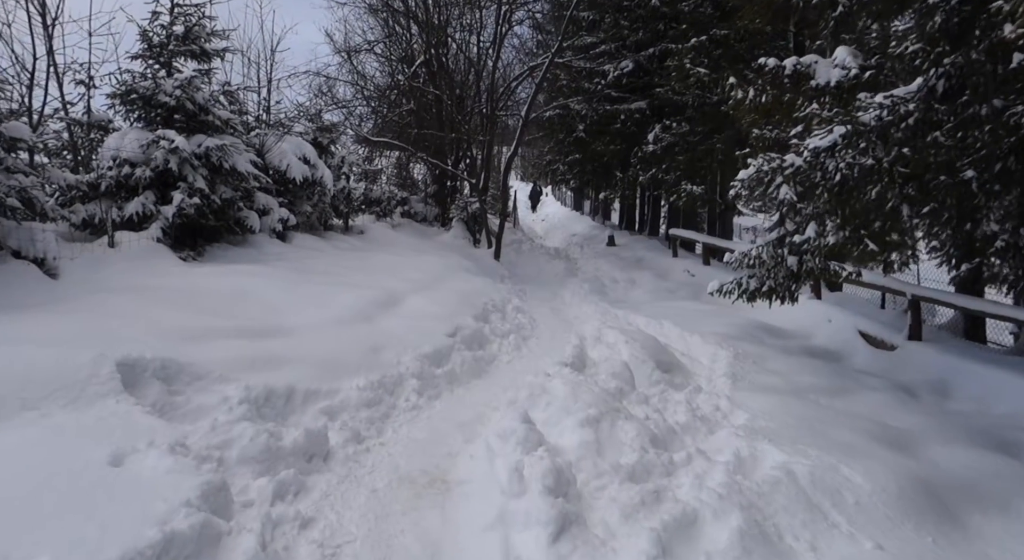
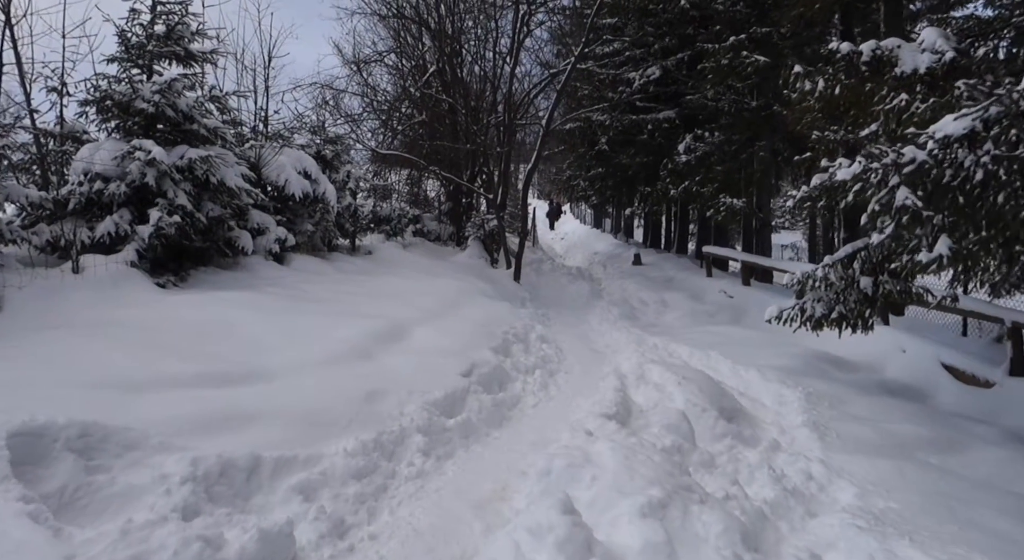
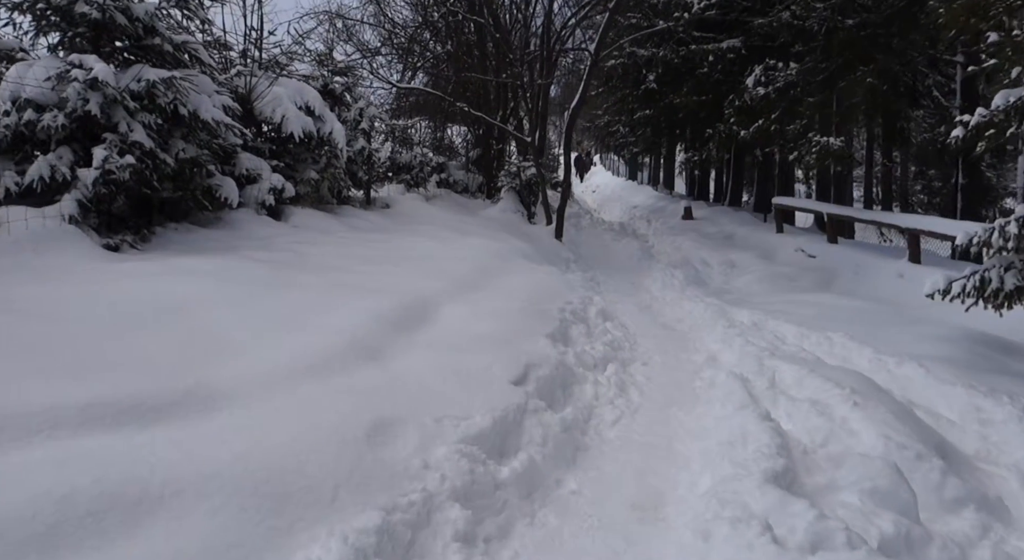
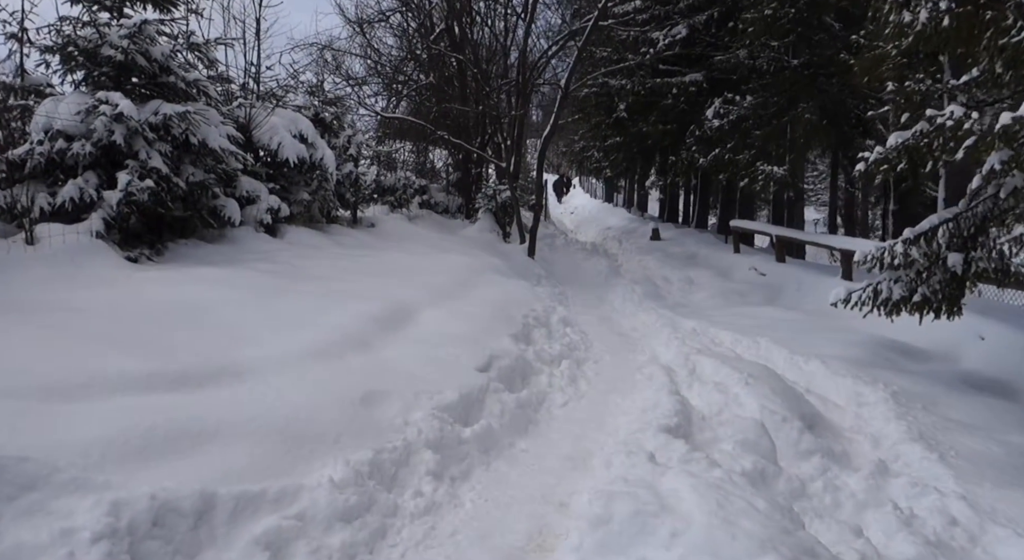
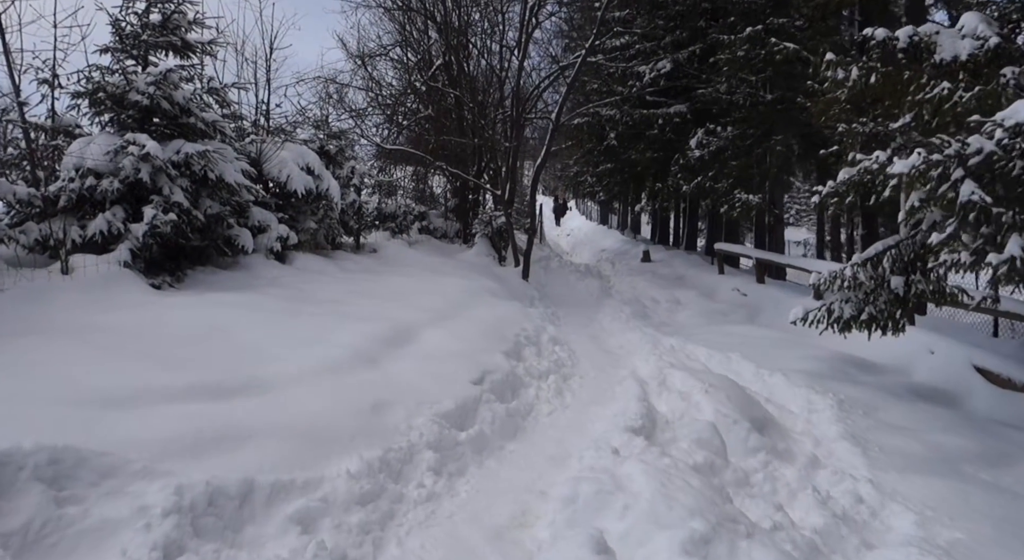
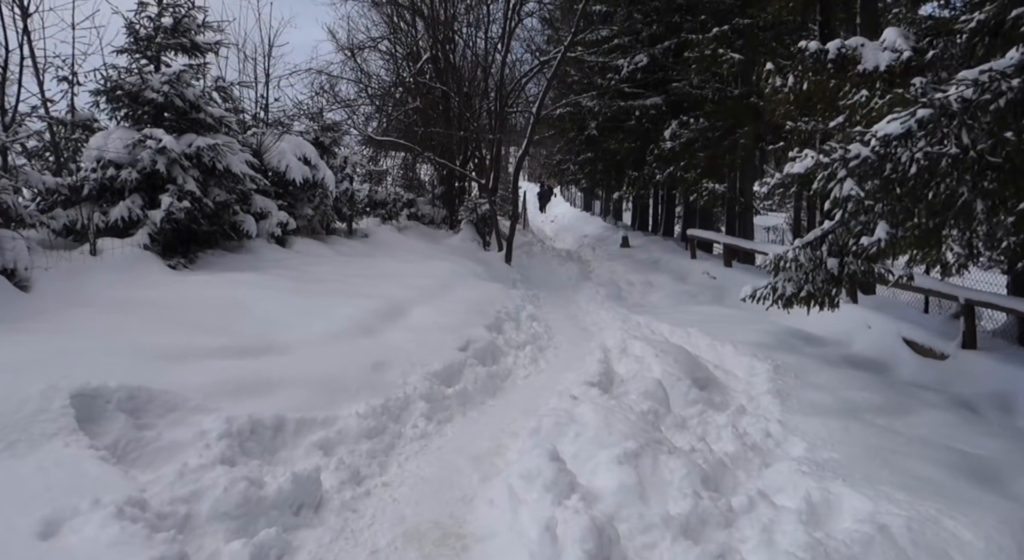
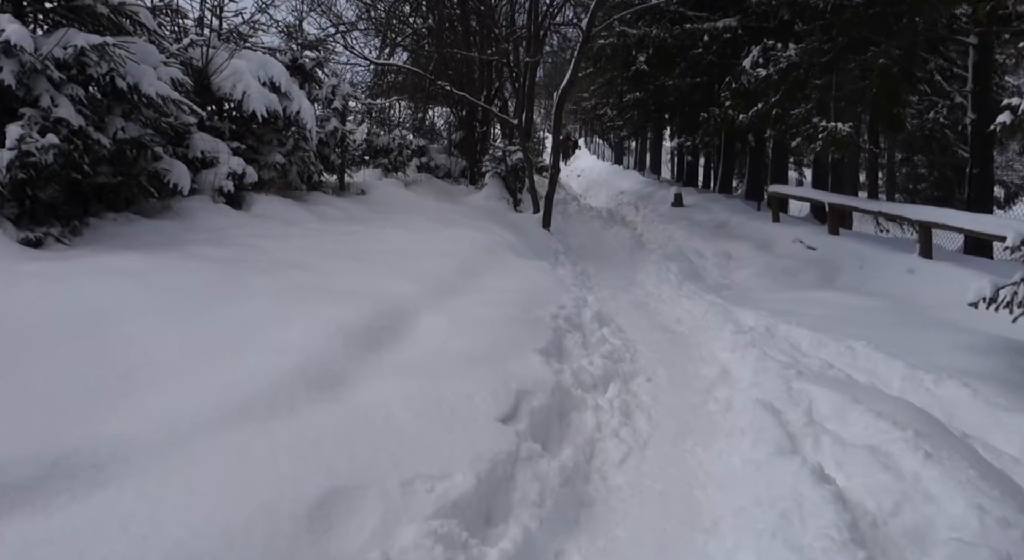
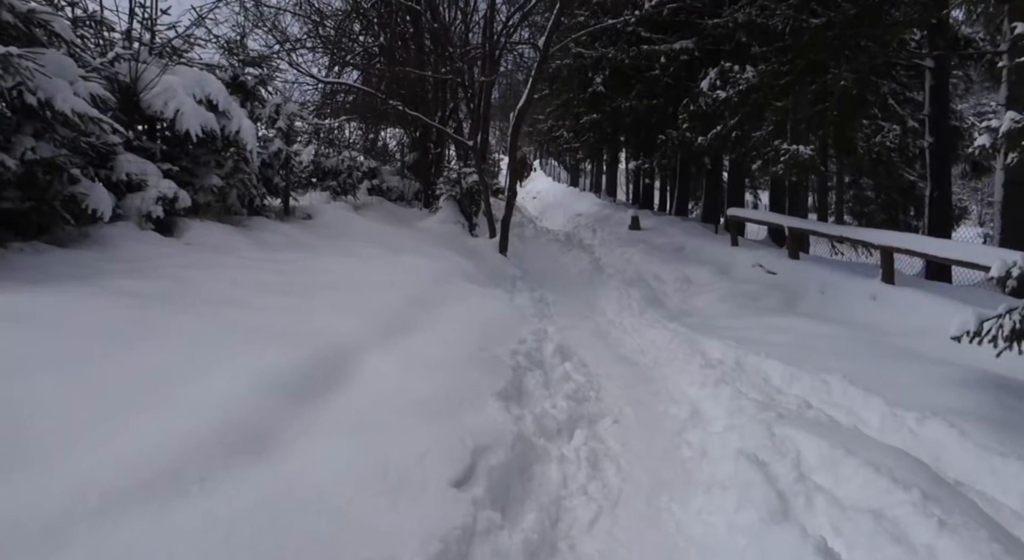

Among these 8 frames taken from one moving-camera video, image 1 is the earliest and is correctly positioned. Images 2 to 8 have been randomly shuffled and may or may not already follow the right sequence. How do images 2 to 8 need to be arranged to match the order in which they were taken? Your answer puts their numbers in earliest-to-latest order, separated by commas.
6, 2, 5, 4, 3, 7, 8
